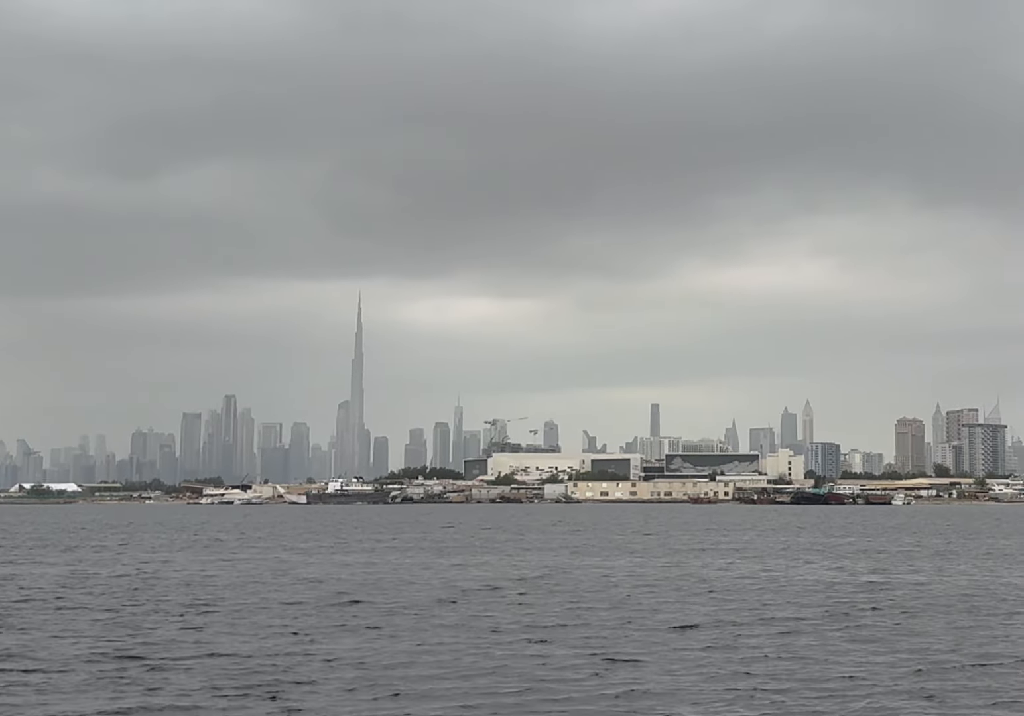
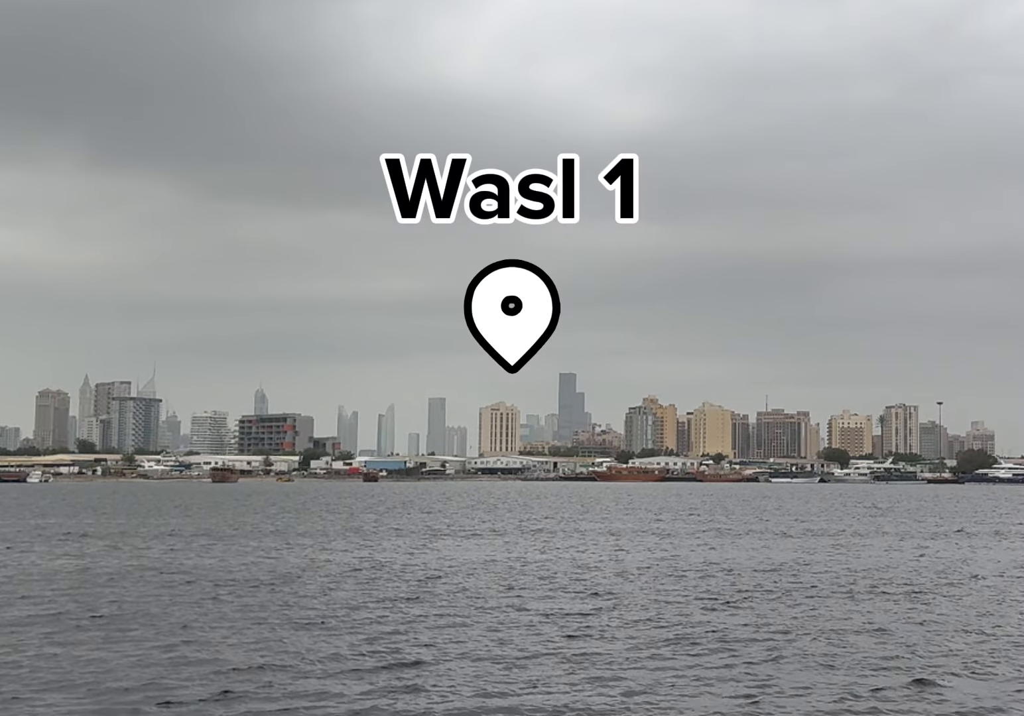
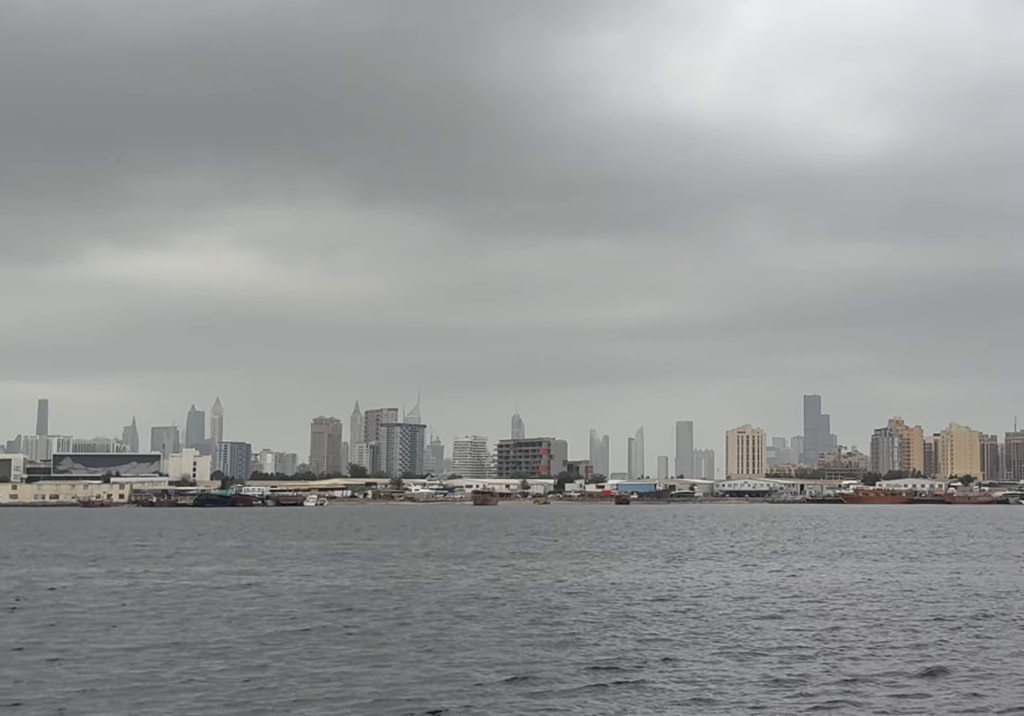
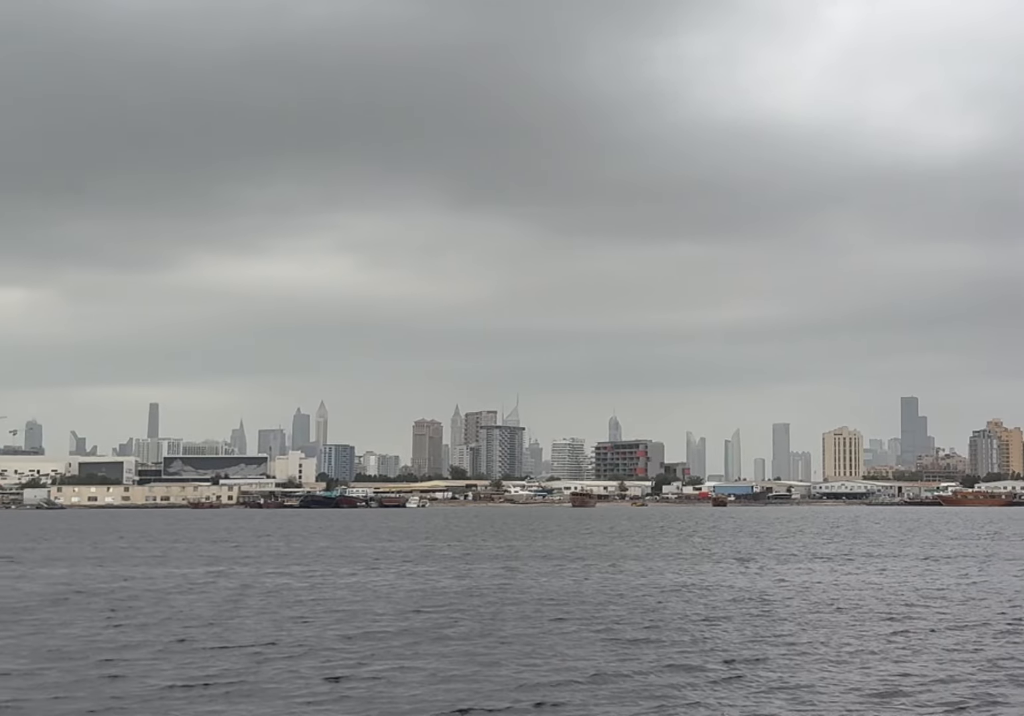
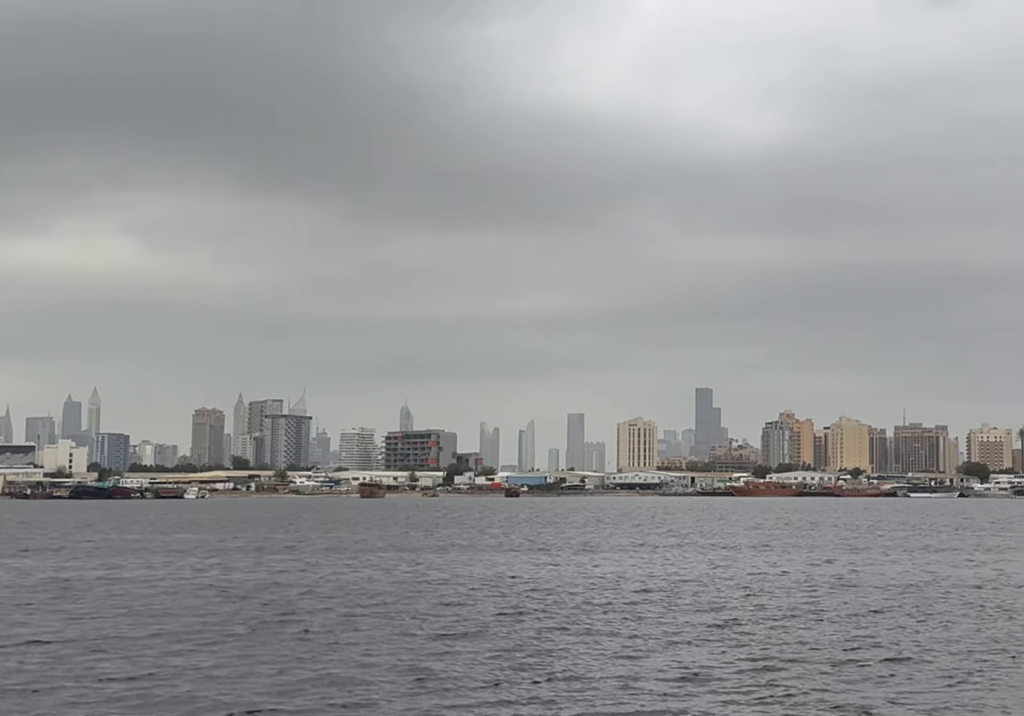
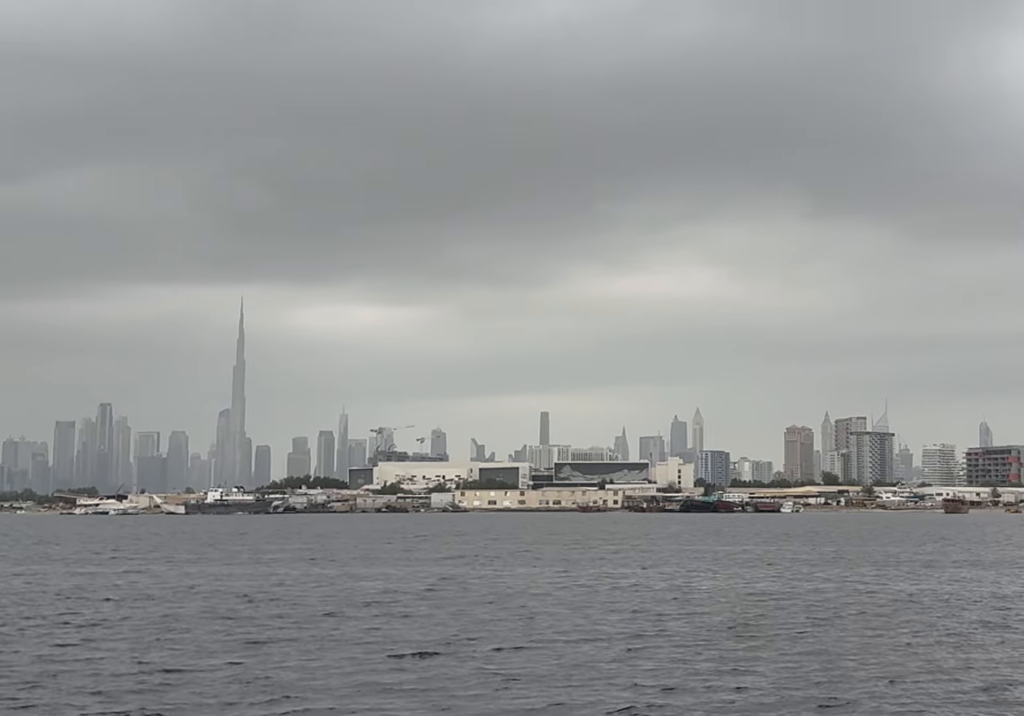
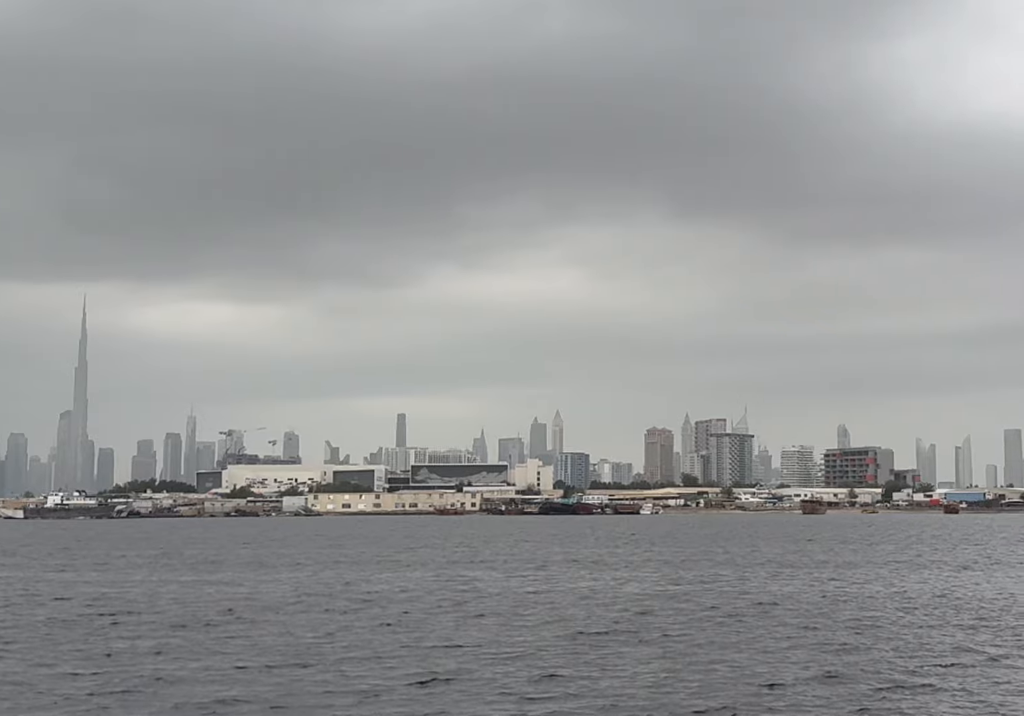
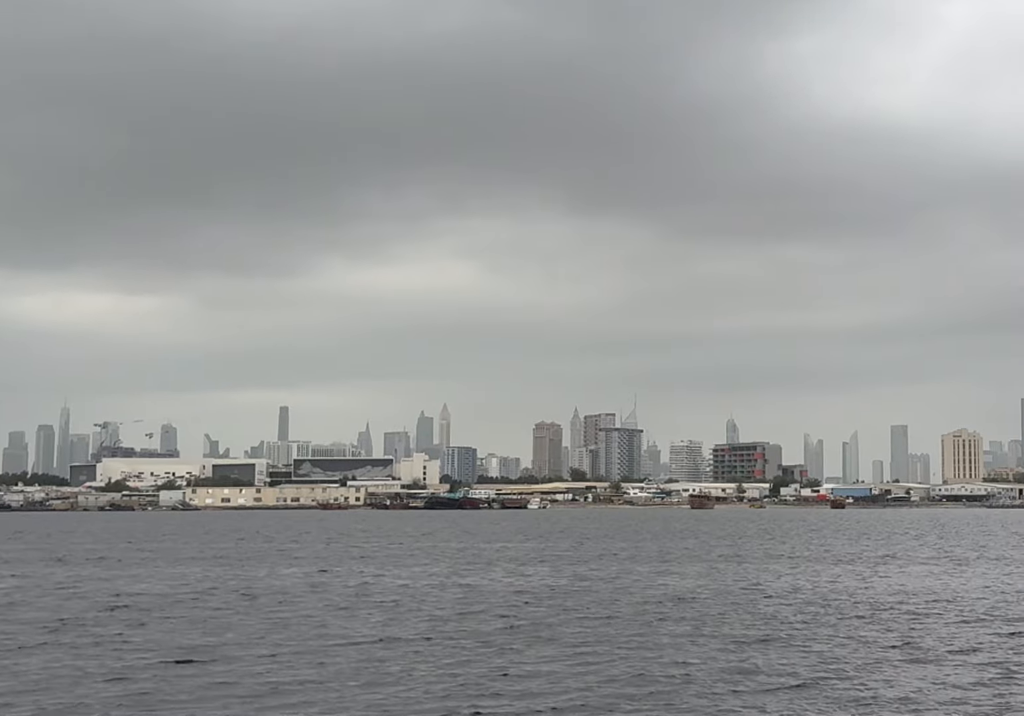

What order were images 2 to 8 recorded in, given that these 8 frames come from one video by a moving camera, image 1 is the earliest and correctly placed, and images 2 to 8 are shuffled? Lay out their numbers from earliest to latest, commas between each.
6, 7, 8, 4, 3, 5, 2
